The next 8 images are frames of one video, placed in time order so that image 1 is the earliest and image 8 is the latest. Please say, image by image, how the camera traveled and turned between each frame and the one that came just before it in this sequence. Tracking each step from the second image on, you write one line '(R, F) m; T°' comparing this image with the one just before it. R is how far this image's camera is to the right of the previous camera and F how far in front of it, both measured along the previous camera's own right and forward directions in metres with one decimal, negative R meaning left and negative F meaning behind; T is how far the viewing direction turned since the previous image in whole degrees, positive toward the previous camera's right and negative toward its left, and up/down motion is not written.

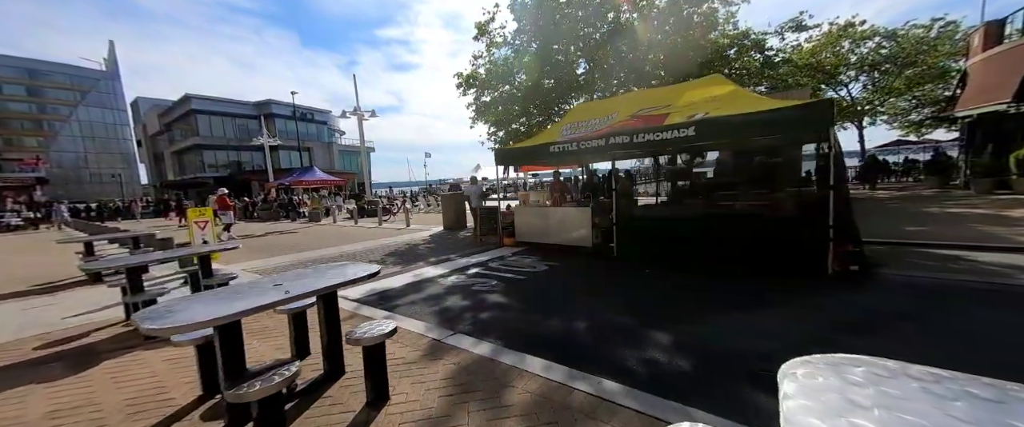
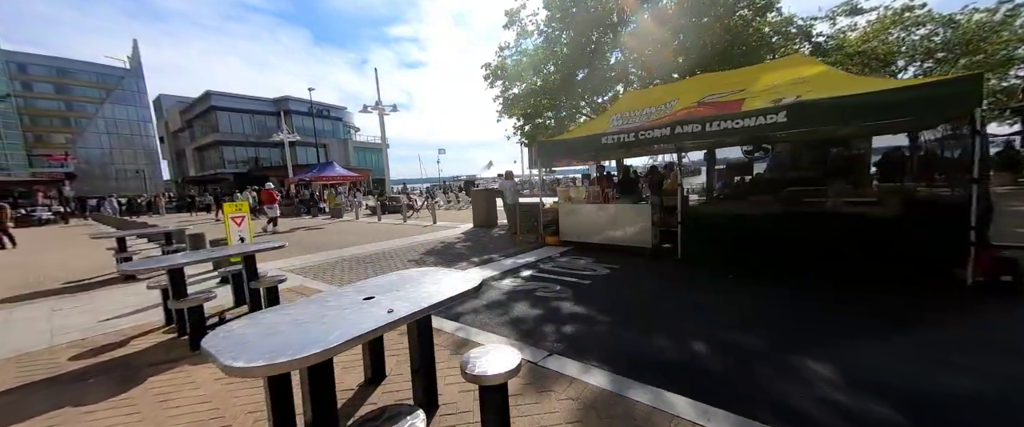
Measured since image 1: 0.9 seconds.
(-0.7, +0.5) m; -2°
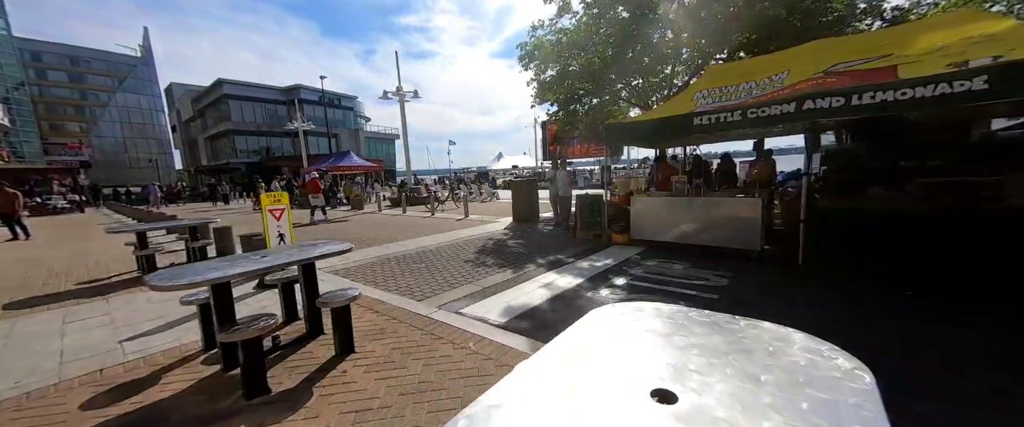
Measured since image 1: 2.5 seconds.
(-1.1, +0.9) m; -1°
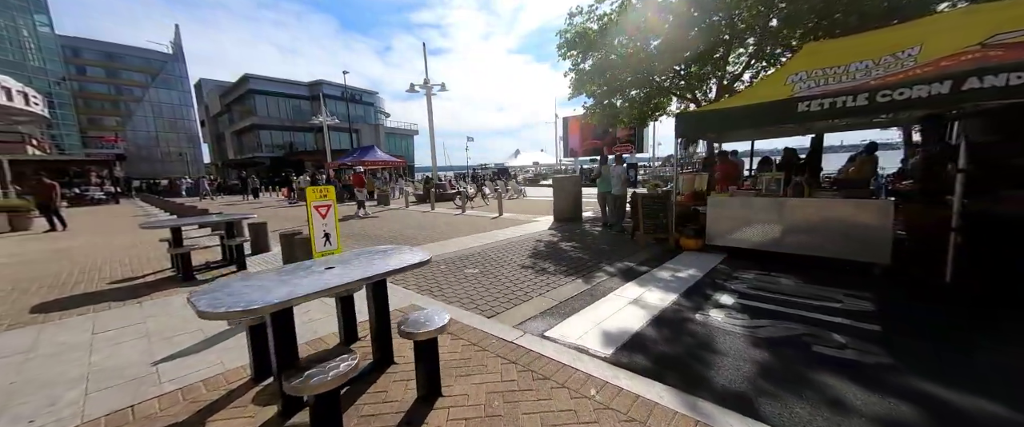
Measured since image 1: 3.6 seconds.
(-0.7, +0.6) m; -2°
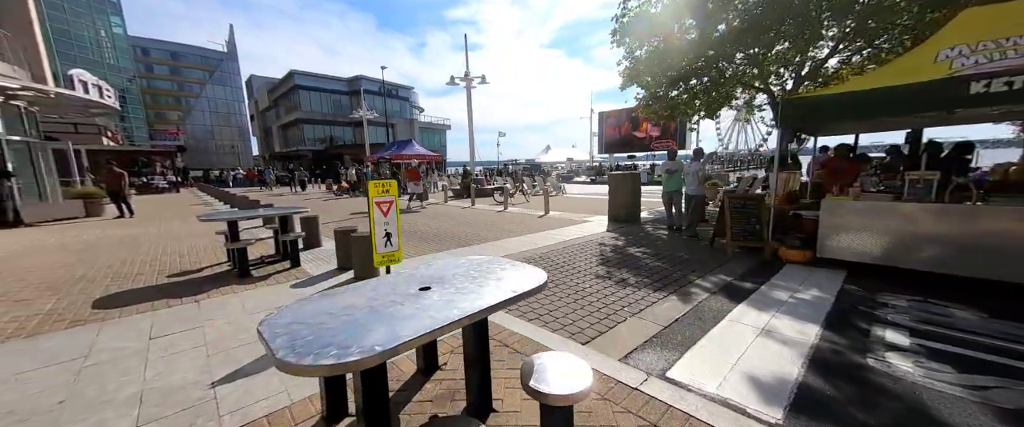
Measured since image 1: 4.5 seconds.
(-0.6, +0.6) m; -5°
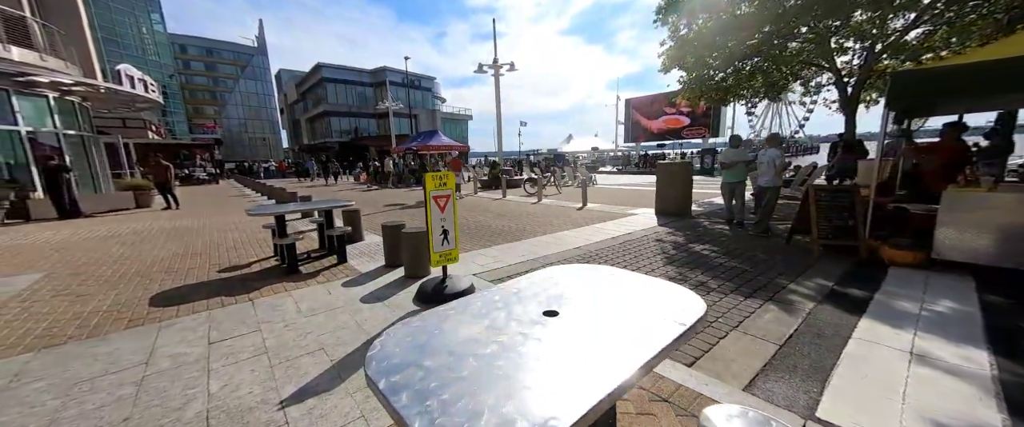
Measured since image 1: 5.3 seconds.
(-0.5, +0.4) m; -3°
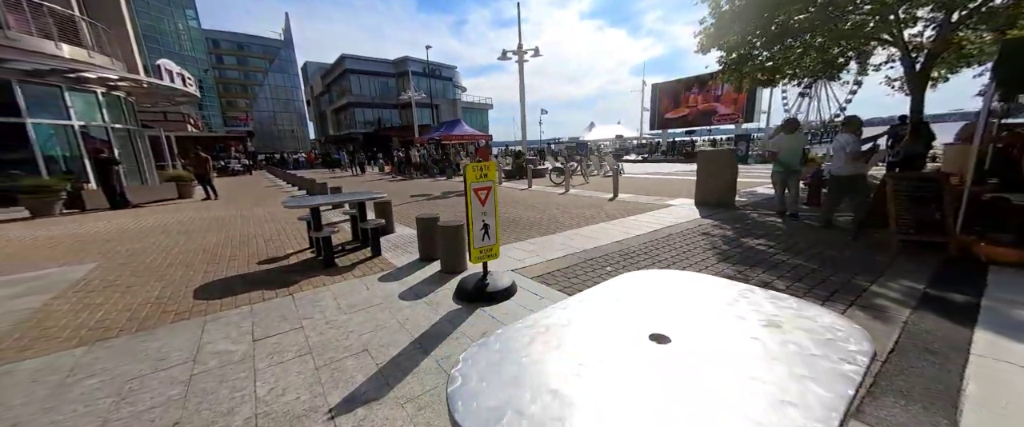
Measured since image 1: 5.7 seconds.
(-0.3, +0.3) m; -3°
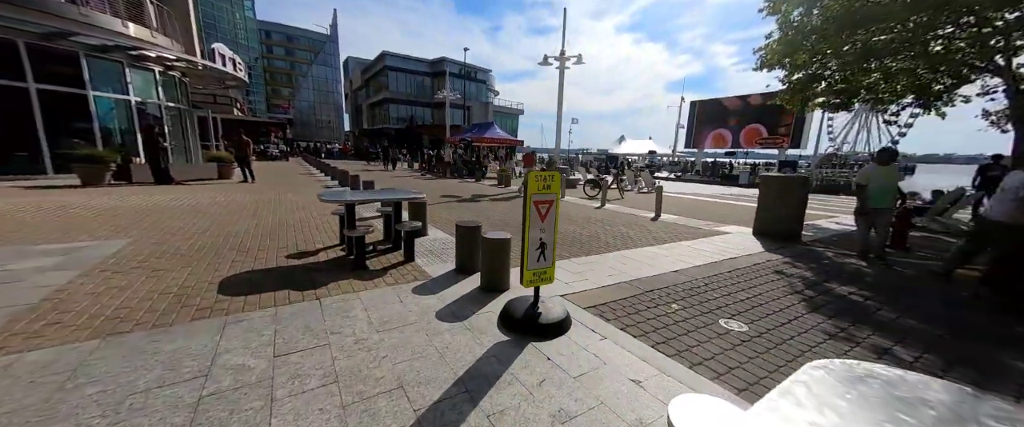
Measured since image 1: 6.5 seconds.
(-0.4, +0.5) m; -4°
